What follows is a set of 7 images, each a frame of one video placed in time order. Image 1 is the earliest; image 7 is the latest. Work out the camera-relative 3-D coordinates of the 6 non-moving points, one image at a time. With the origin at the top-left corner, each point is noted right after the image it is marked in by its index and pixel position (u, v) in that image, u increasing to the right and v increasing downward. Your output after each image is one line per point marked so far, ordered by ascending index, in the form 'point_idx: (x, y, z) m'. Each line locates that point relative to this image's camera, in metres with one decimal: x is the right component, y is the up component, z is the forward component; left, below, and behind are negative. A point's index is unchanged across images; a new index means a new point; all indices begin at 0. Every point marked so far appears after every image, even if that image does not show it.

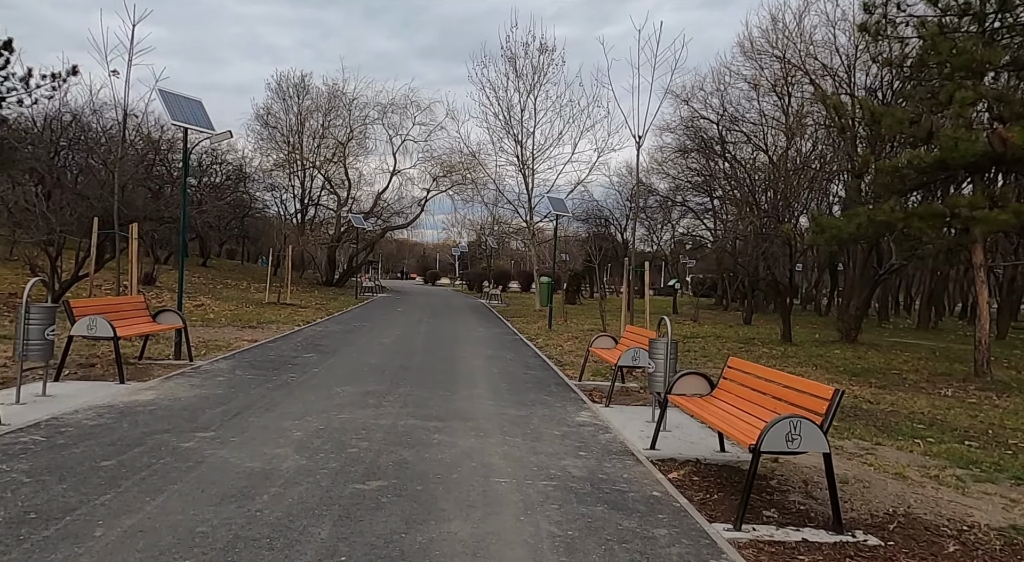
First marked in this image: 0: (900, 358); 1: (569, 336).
0: (+8.2, -1.8, +14.9) m
1: (+1.3, -1.3, +16.1) m
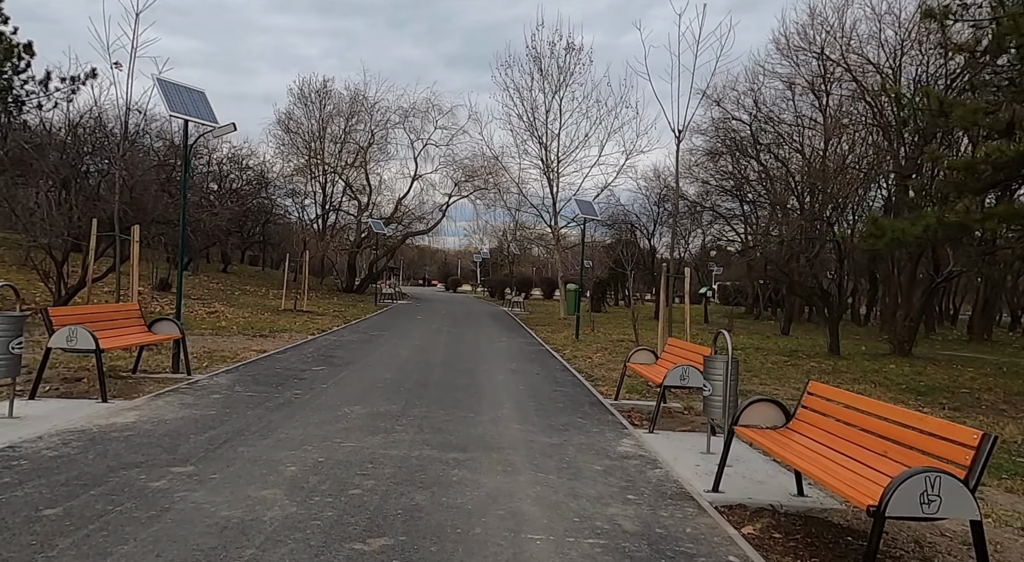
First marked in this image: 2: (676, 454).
0: (+8.7, -2.0, +13.8) m
1: (+1.8, -1.4, +15.1) m
2: (+1.4, -1.5, +6.3) m
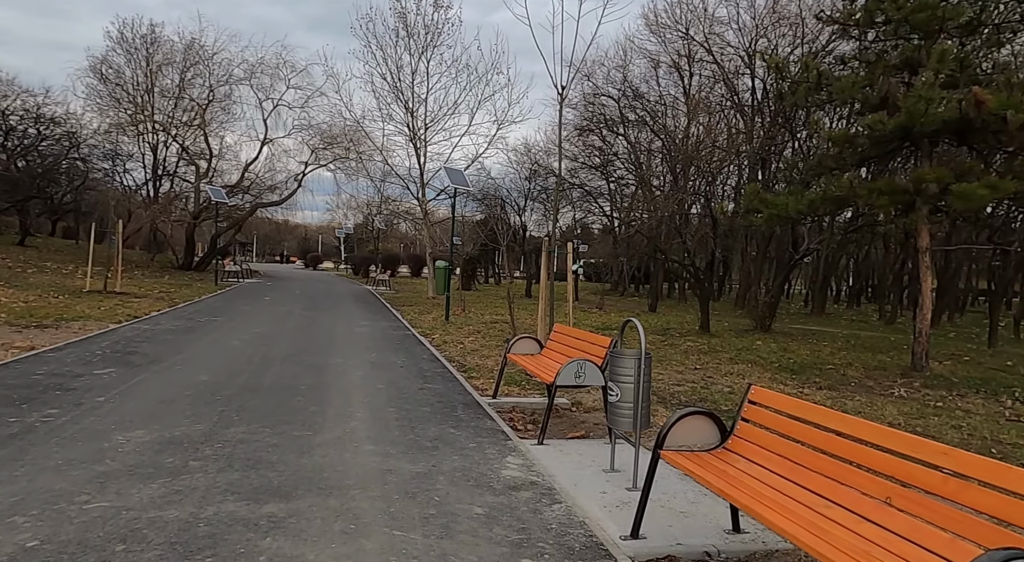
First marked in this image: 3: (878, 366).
0: (+6.2, -1.5, +13.7) m
1: (-0.8, -1.0, +13.8) m
2: (+0.4, -1.4, +5.0) m
3: (+6.7, -1.5, +13.0) m
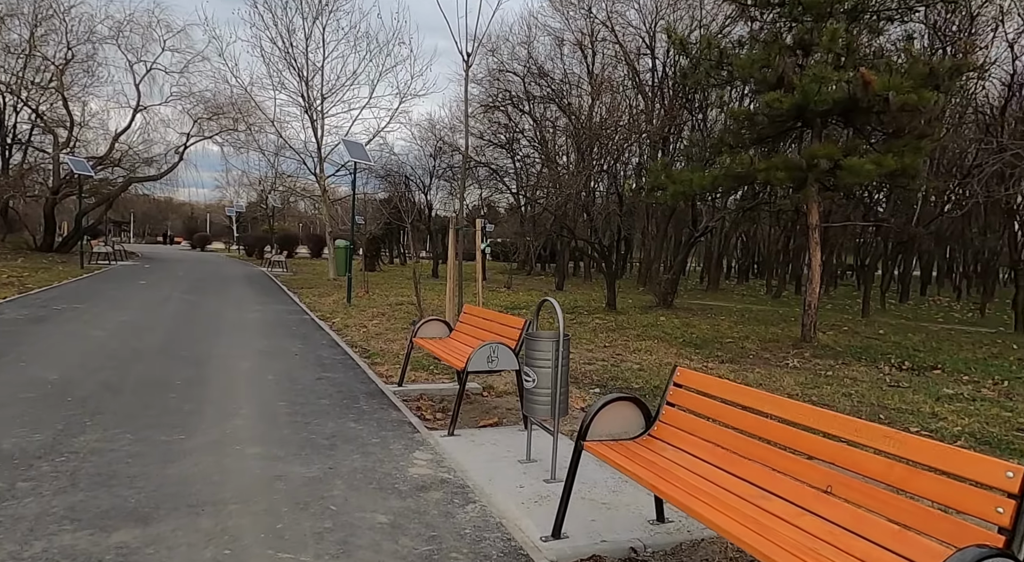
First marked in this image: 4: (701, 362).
0: (+4.4, -1.0, +14.0) m
1: (-2.6, -0.6, +13.1) m
2: (-0.2, -1.2, +4.6) m
3: (+4.9, -1.1, +13.3) m
4: (+2.7, -1.1, +9.9) m
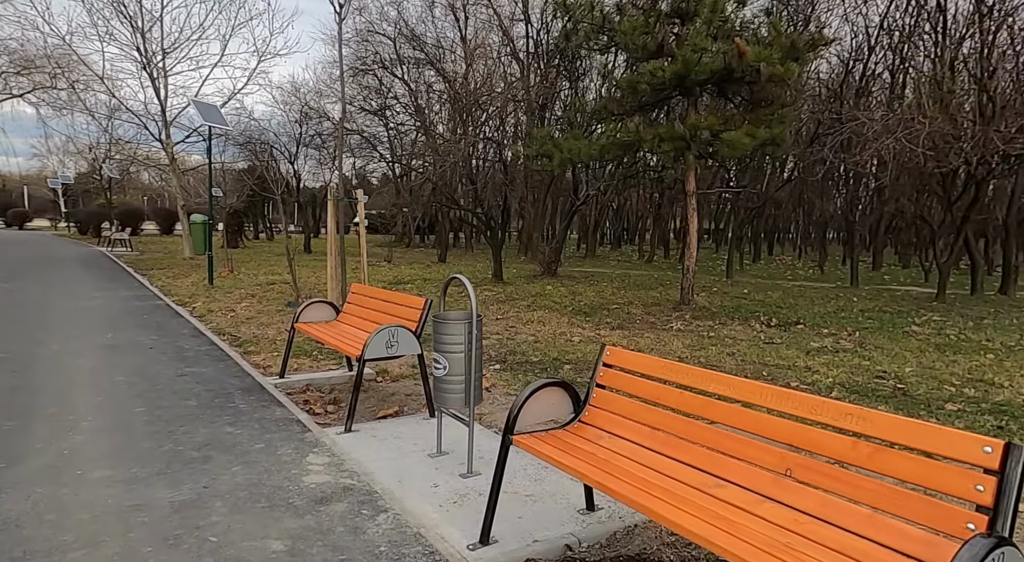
0: (+2.1, -0.3, +14.1) m
1: (-4.6, -0.2, +11.9) m
2: (-0.7, -1.0, +4.1) m
3: (+2.8, -0.4, +13.5) m
4: (+1.2, -0.7, +9.8) m
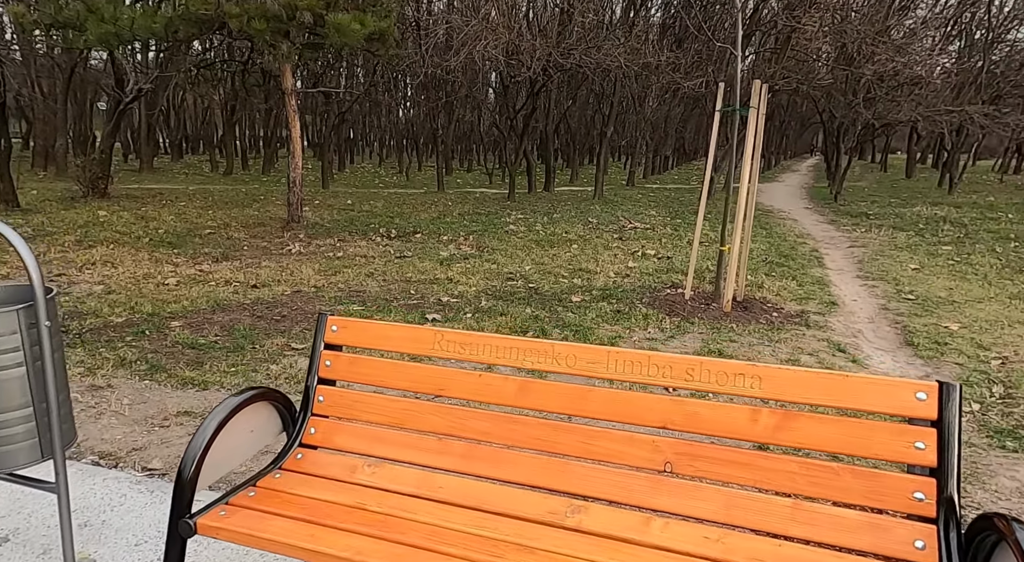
0: (-5.1, +1.0, +11.5) m
1: (-9.4, 0.0, +6.0) m
2: (-1.7, -0.9, +1.8) m
3: (-4.3, +0.9, +11.4) m
4: (-3.4, +0.2, +7.5) m
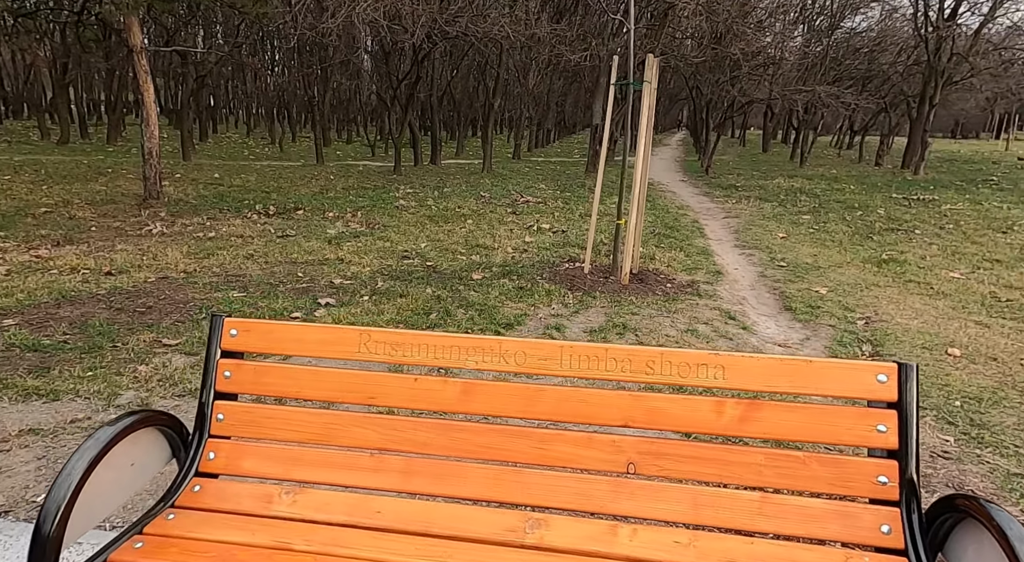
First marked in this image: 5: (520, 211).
0: (-6.7, +1.1, +10.1) m
1: (-10.1, -0.1, +4.0) m
2: (-1.8, -0.9, +1.2) m
3: (-5.9, +1.1, +10.2) m
4: (-4.4, +0.3, +6.5) m
5: (+0.2, +1.3, +13.2) m
